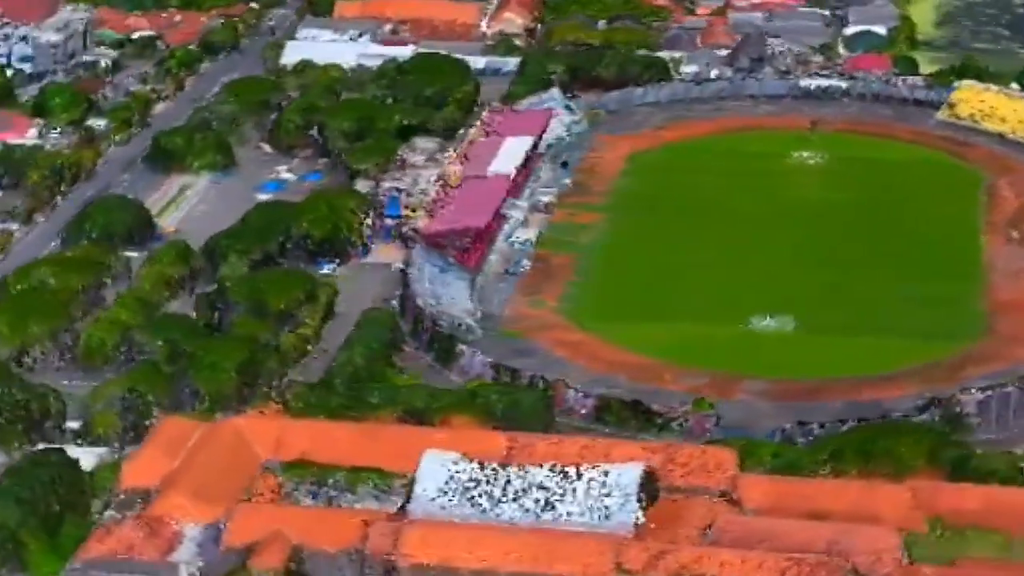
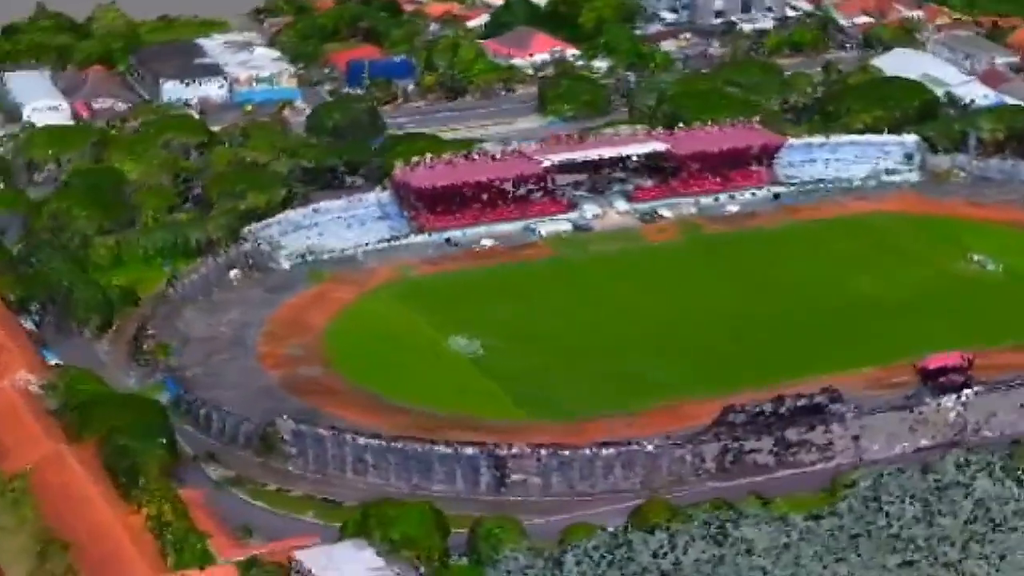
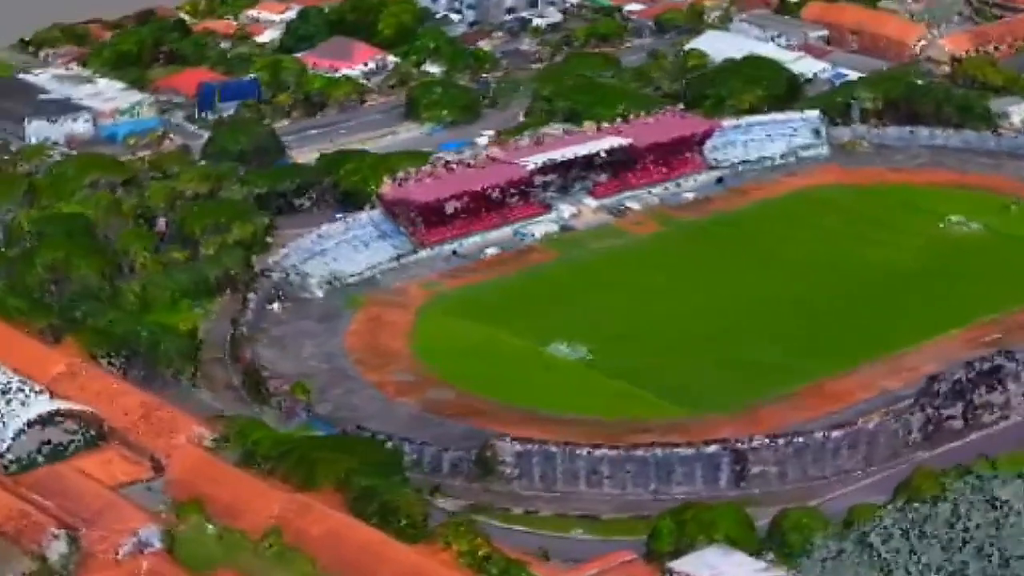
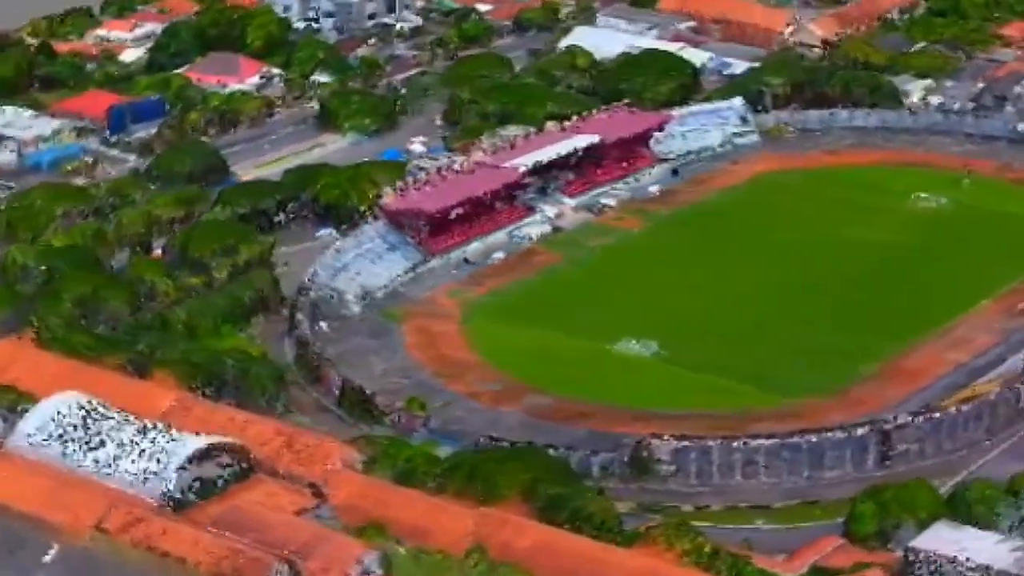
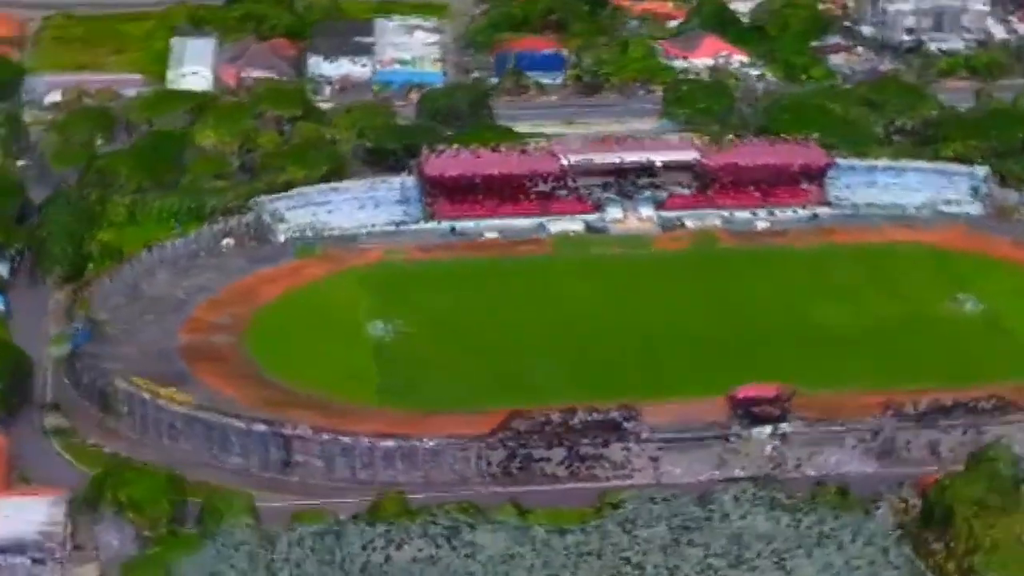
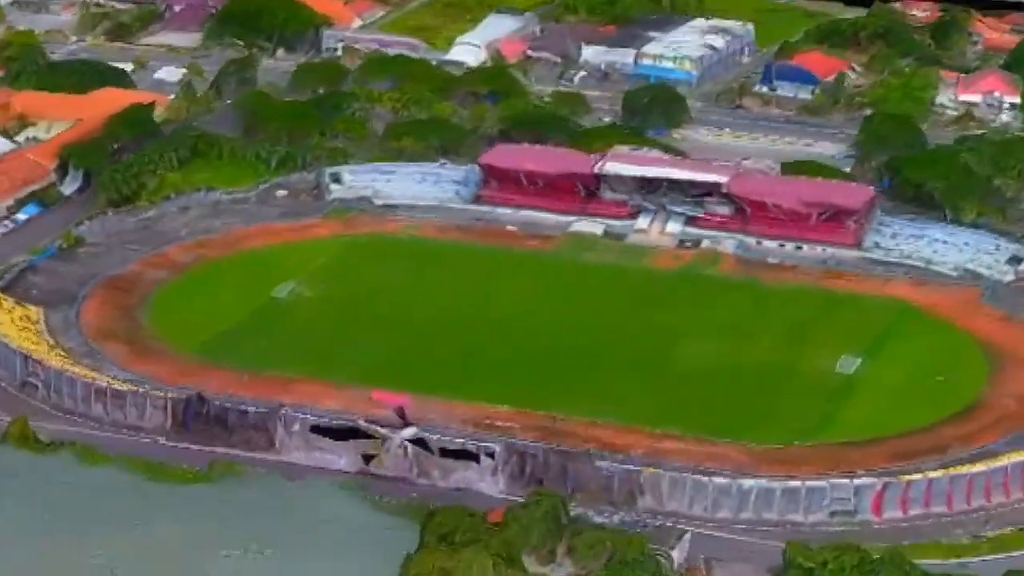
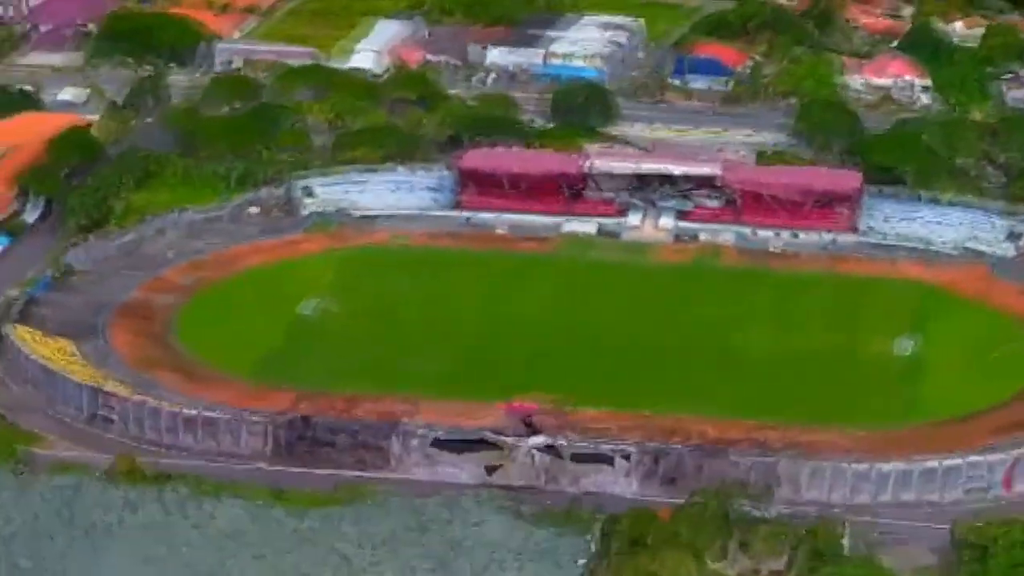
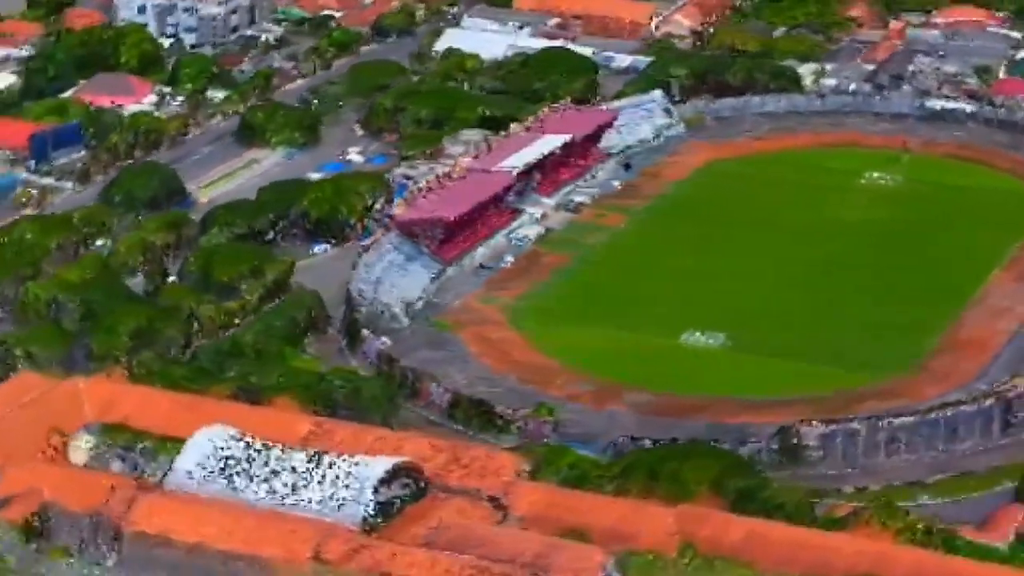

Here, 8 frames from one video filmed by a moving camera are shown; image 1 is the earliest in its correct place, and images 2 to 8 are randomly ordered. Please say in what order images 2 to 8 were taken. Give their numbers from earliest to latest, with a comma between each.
8, 4, 3, 2, 5, 7, 6
